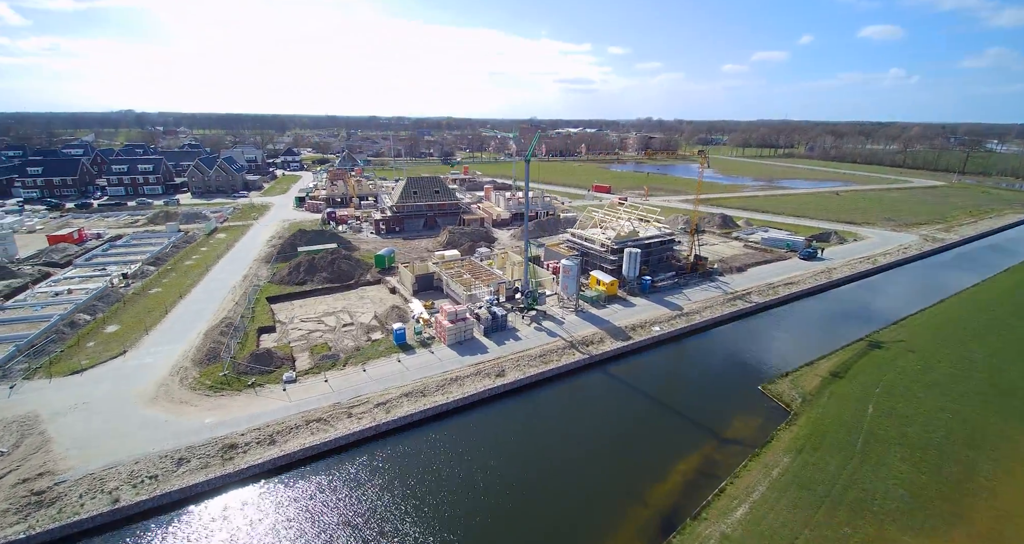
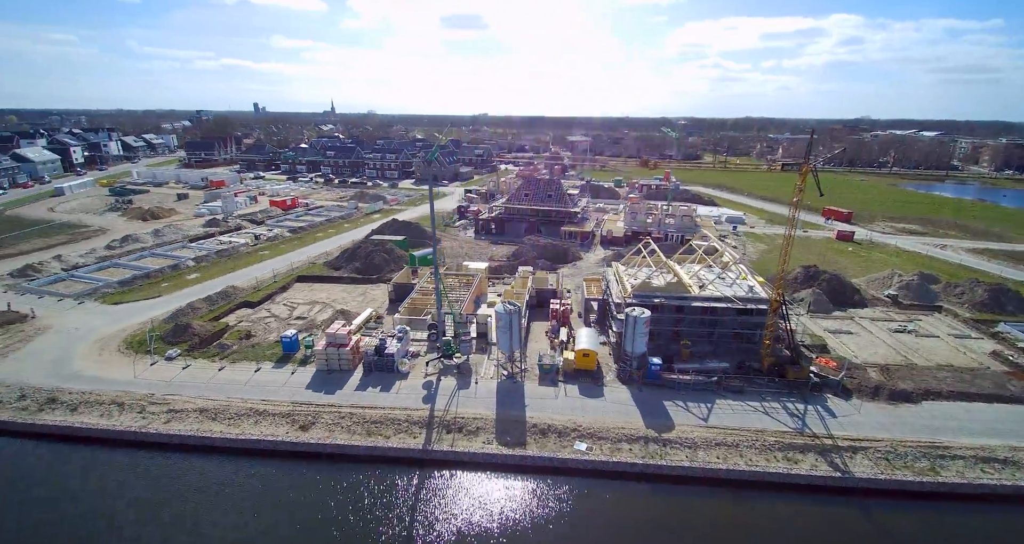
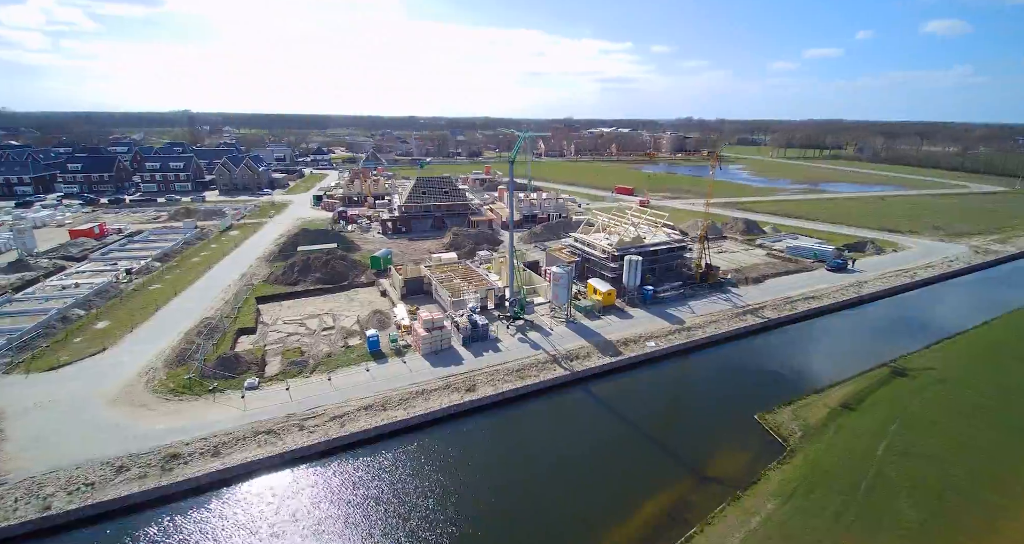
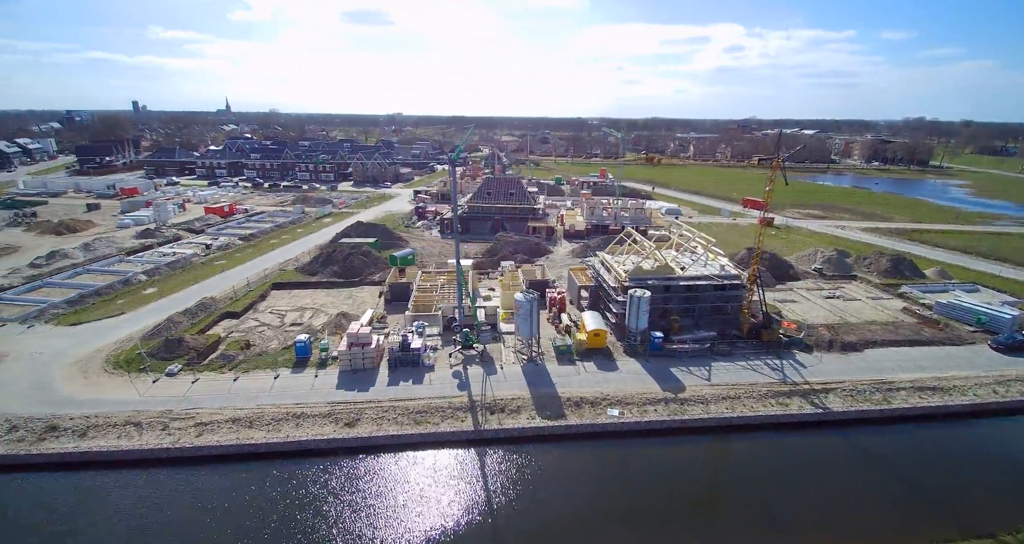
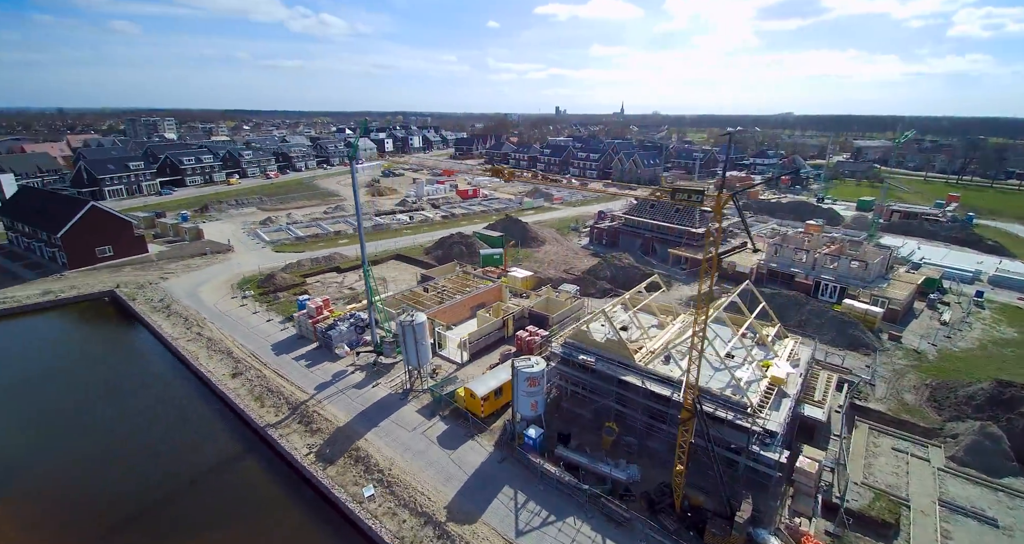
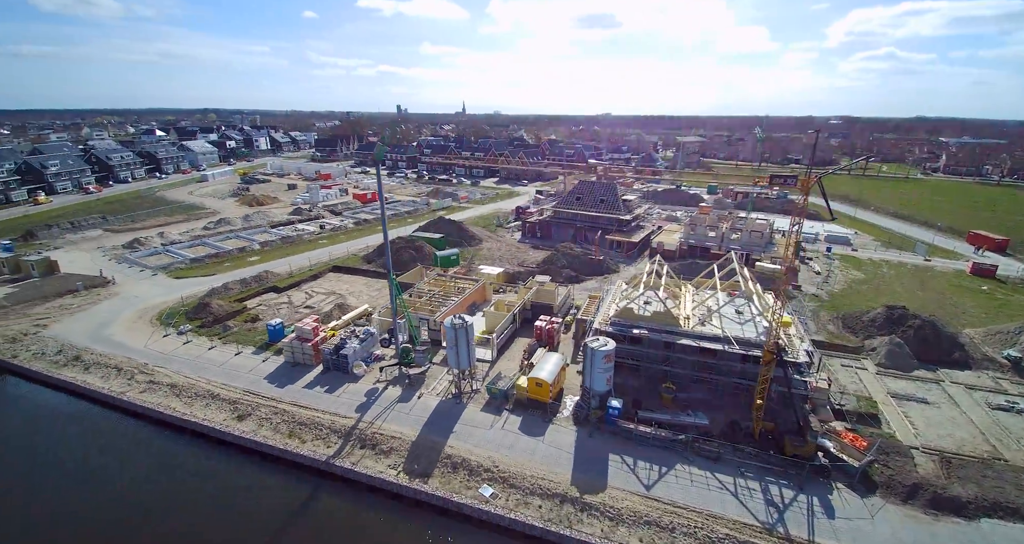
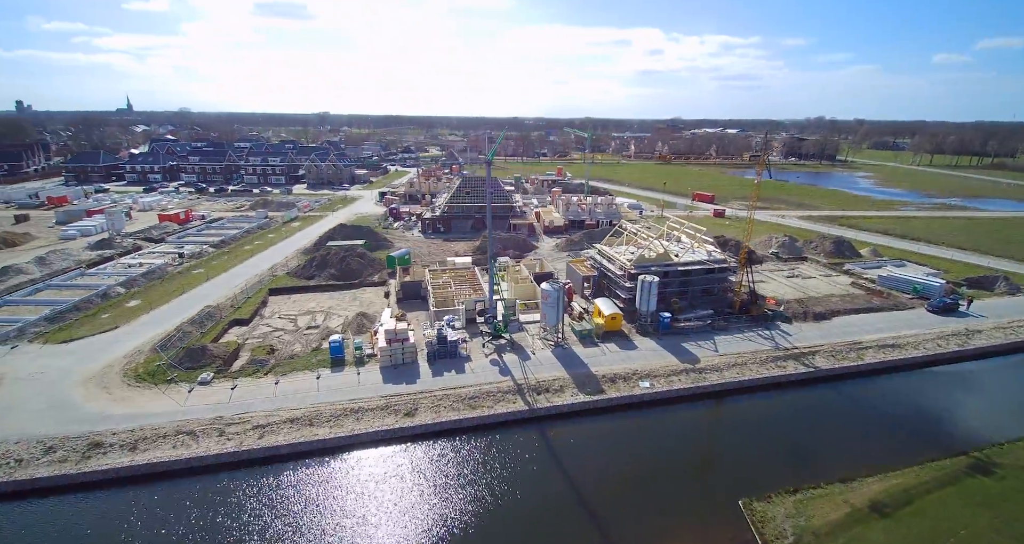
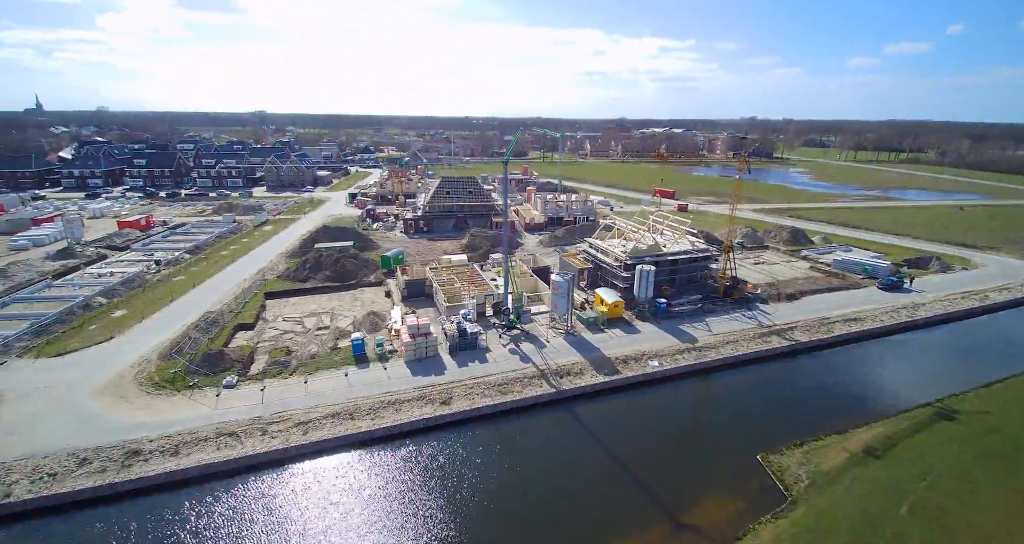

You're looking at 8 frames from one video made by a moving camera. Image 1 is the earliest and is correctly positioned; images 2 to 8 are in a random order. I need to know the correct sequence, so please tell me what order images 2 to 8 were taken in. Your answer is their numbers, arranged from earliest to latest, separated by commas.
3, 8, 7, 4, 2, 6, 5
